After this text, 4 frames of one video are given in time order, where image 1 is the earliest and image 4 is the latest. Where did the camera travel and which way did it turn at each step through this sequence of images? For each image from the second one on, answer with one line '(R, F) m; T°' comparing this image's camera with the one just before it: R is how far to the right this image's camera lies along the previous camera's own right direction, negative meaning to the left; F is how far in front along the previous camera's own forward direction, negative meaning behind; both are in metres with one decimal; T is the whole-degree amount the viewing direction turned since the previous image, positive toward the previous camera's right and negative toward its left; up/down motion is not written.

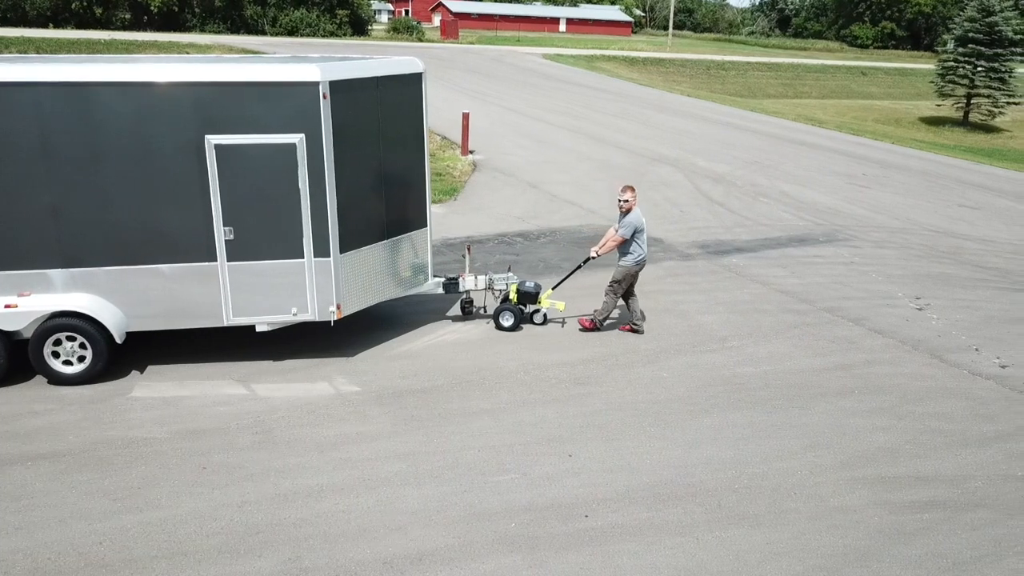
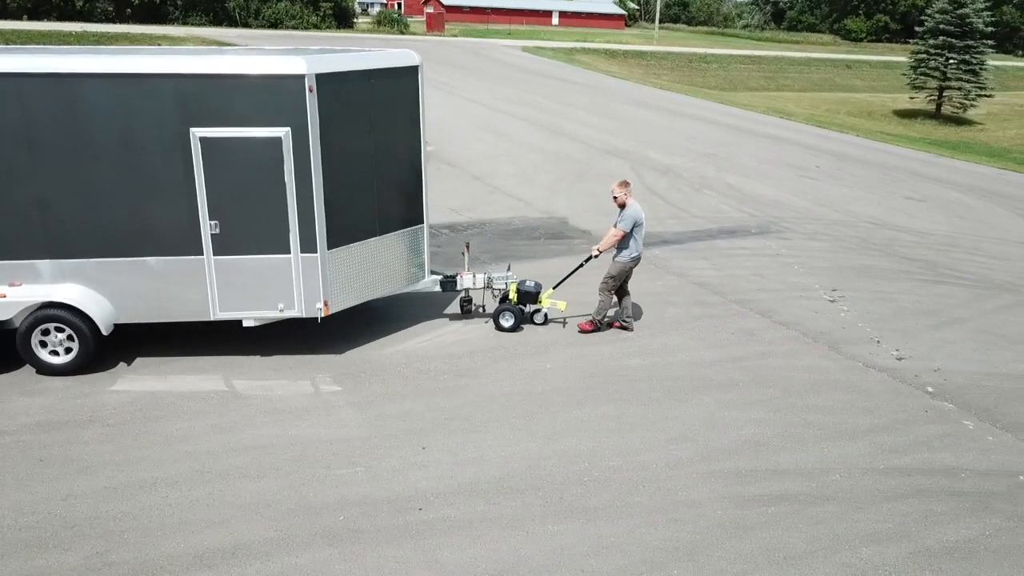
(+1.2, +0.1) m; 0°
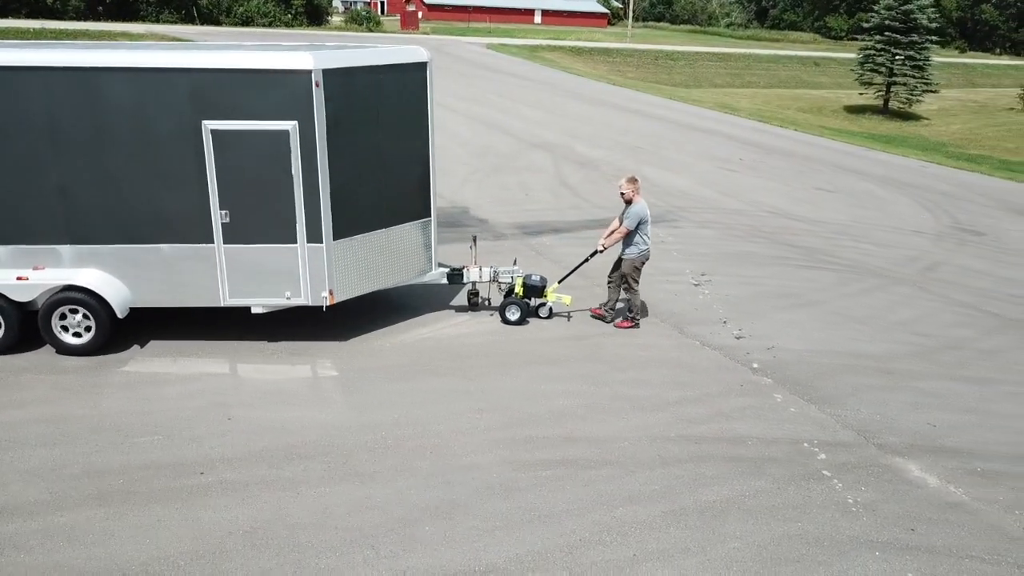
(+1.6, -0.3) m; 0°
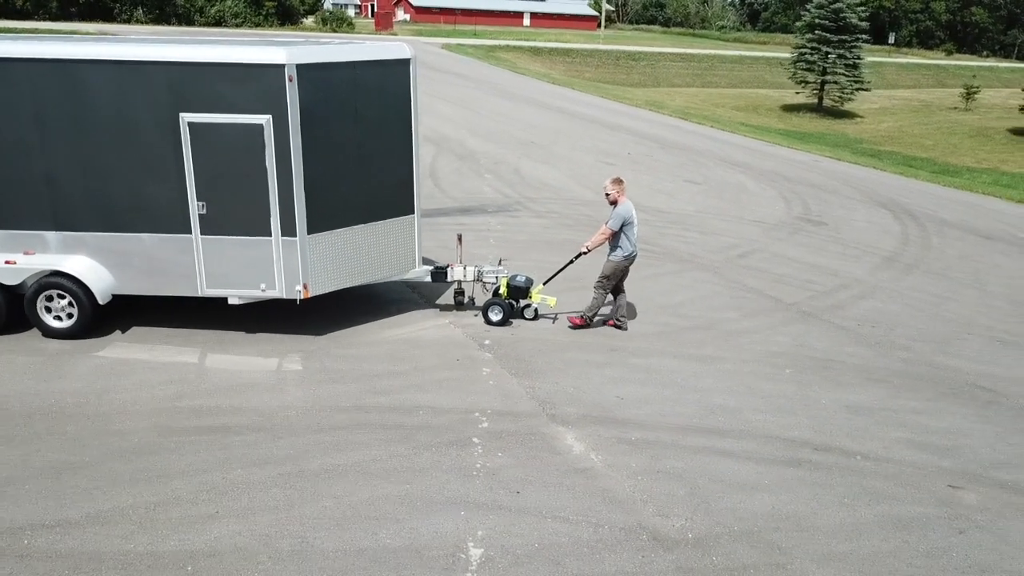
(+2.8, -0.1) m; 0°
